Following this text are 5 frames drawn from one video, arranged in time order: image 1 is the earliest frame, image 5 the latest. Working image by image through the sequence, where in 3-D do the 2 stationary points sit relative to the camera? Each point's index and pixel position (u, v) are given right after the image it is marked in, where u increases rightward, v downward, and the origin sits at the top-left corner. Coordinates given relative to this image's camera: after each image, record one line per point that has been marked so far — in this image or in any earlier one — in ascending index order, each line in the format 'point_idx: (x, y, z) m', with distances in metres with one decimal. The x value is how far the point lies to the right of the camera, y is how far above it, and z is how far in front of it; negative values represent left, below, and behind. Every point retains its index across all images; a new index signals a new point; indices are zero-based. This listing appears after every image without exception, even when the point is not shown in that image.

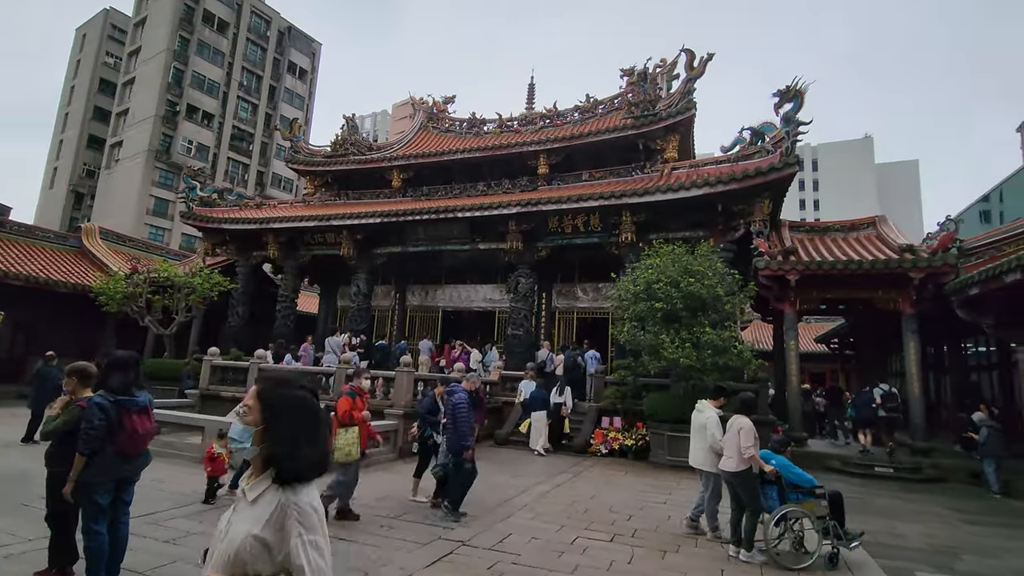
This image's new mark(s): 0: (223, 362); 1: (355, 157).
0: (-6.1, -1.6, +11.2) m
1: (-5.7, +4.8, +19.2) m
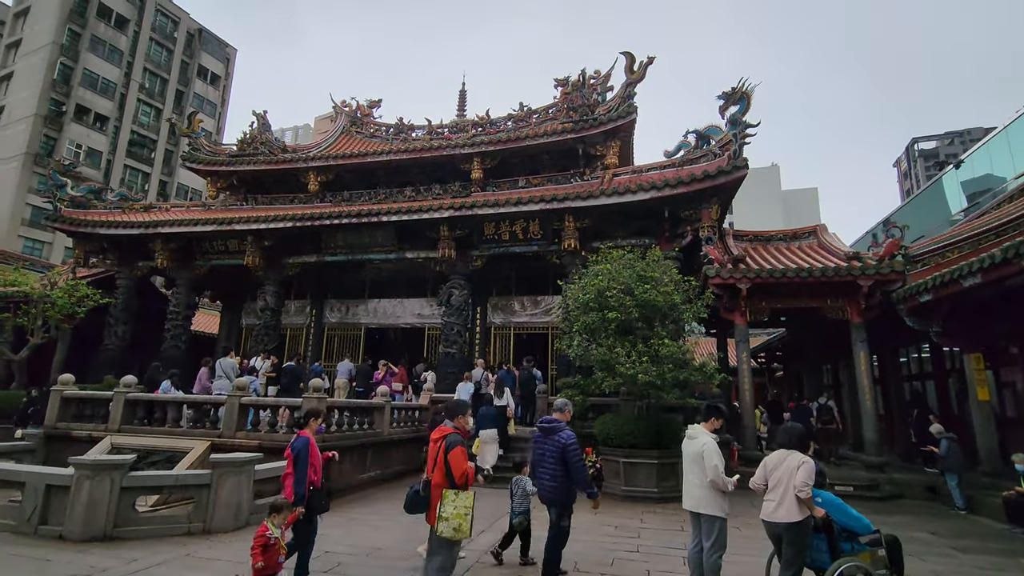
0: (-7.3, -1.8, +8.9) m
1: (-8.0, +4.3, +17.1) m
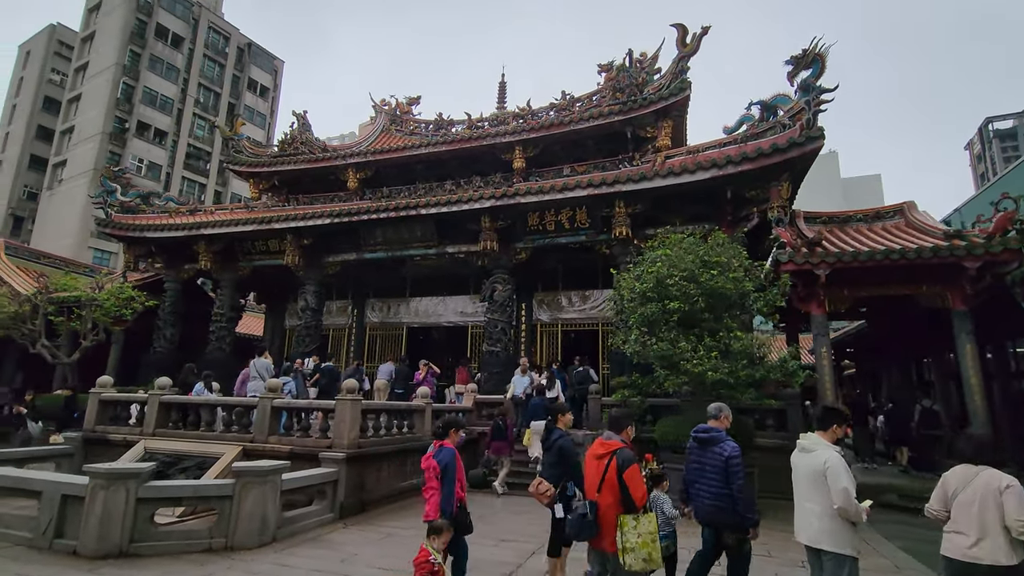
0: (-6.5, -1.8, +8.6) m
1: (-6.6, +4.3, +16.9) m
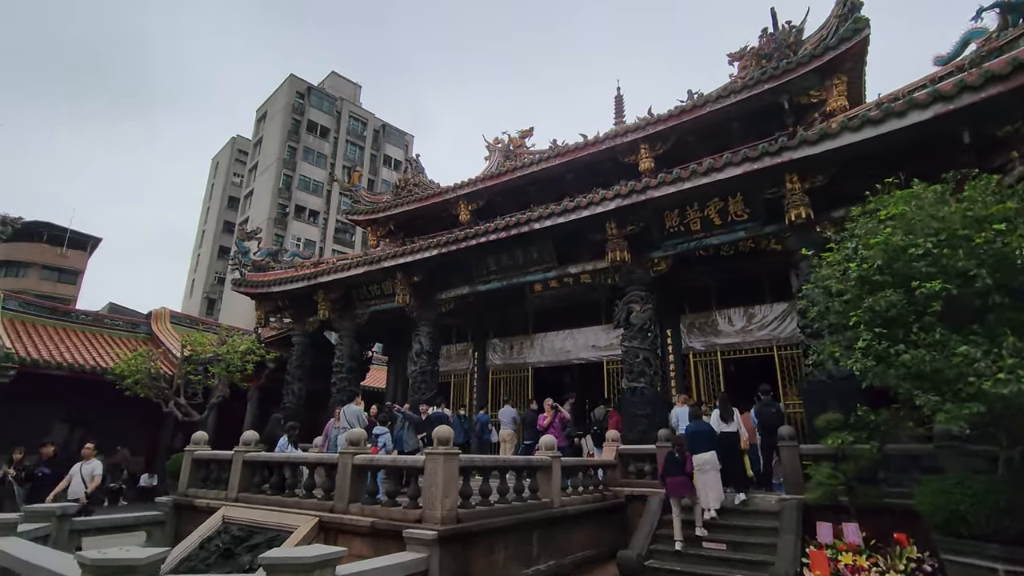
0: (-4.5, -2.4, +7.7) m
1: (-2.9, +2.9, +16.3) m
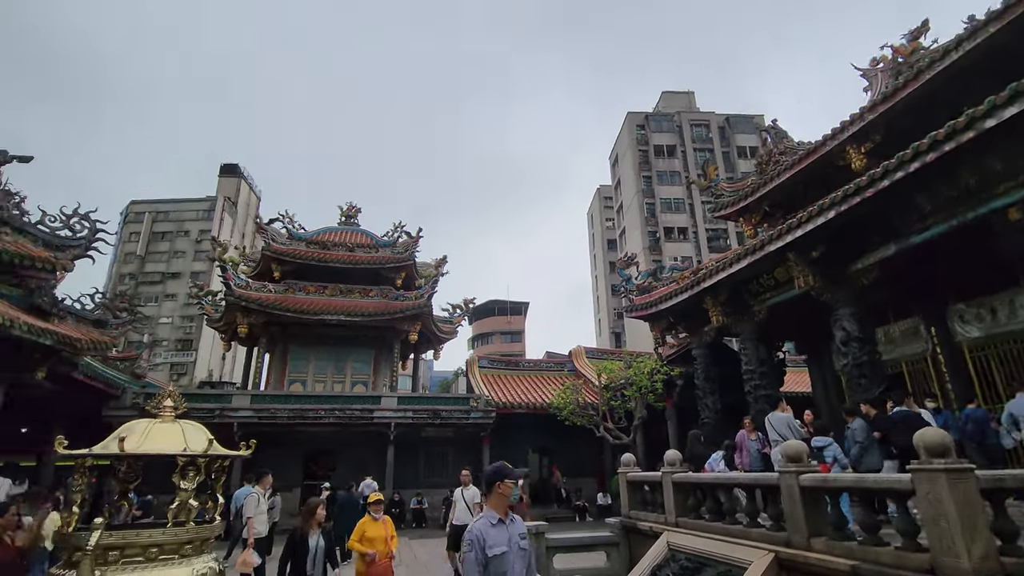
0: (+1.8, -2.7, +7.7) m
1: (+7.3, +3.3, +13.9) m
